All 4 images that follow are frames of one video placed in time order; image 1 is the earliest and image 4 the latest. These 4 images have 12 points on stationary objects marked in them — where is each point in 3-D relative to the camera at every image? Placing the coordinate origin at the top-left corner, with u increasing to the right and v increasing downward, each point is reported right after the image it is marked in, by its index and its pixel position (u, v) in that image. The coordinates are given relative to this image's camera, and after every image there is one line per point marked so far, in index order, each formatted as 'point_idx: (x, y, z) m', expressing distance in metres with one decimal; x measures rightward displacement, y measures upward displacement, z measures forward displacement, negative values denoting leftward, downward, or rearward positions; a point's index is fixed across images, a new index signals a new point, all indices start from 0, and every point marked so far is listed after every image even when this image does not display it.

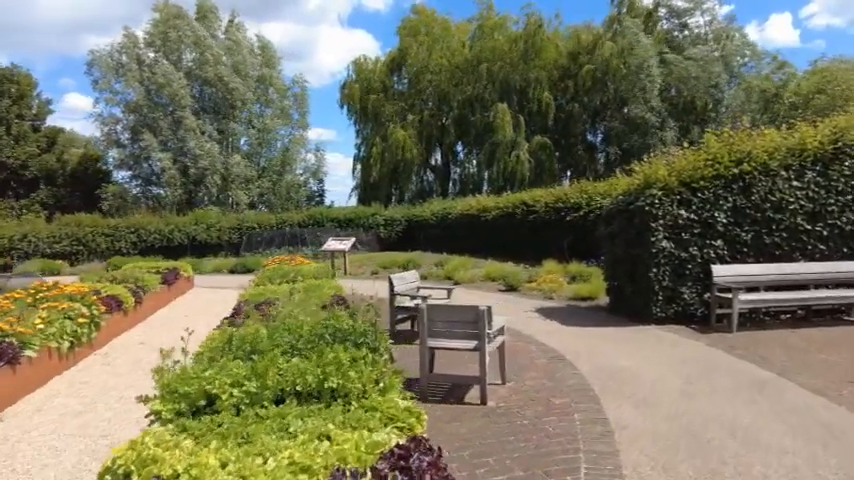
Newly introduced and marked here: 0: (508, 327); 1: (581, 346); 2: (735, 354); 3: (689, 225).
0: (+1.2, -1.3, +7.9) m
1: (+1.9, -1.3, +6.8) m
2: (+3.6, -1.3, +6.3) m
3: (+3.9, +0.2, +8.0) m
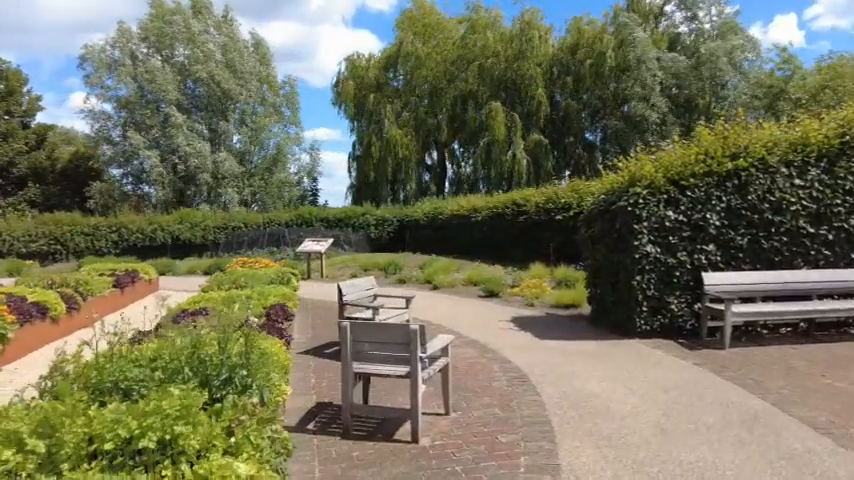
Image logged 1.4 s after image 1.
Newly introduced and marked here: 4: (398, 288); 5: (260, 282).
0: (+0.6, -1.3, +7.1) m
1: (+1.4, -1.4, +6.0) m
2: (+3.0, -1.4, +5.5) m
3: (+3.3, +0.2, +7.2) m
4: (-0.7, -1.1, +12.8) m
5: (-2.6, -0.7, +8.3) m
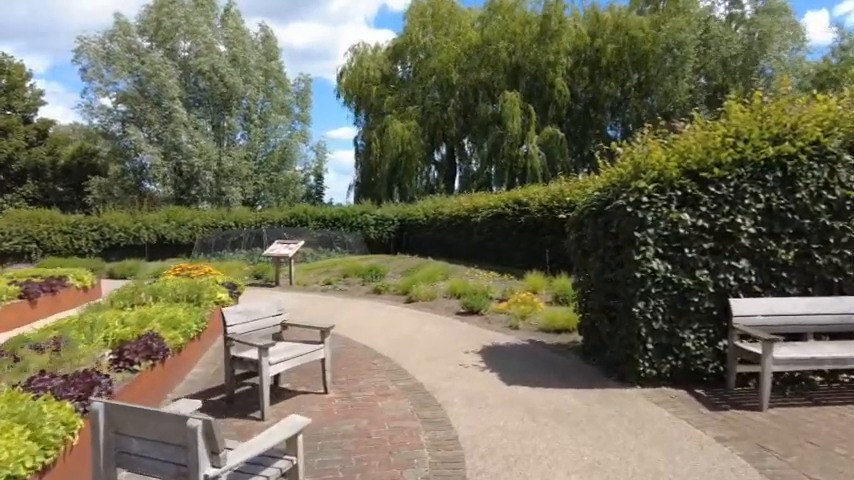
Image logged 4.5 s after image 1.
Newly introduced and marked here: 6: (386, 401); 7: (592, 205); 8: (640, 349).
0: (-0.1, -1.4, +5.3) m
1: (+0.6, -1.5, +4.1) m
2: (+2.2, -1.5, +3.6) m
3: (+2.6, 0.0, +5.2) m
4: (-1.2, -1.2, +11.0) m
5: (-3.2, -0.8, +6.6) m
6: (-0.4, -1.5, +4.9) m
7: (+1.8, +0.4, +5.8) m
8: (+2.1, -1.0, +5.2) m
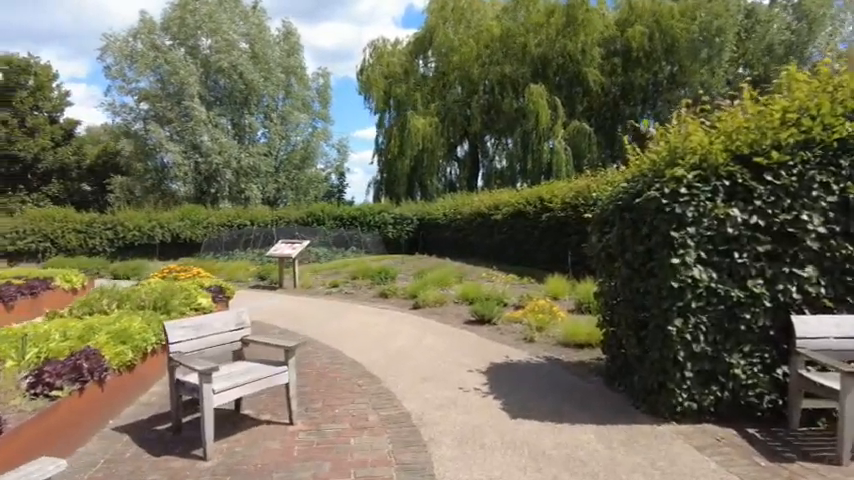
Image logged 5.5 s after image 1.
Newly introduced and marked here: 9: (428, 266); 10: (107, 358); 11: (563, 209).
0: (-0.2, -1.4, +4.4) m
1: (+0.4, -1.5, +3.2) m
2: (+2.0, -1.5, +2.5) m
3: (+2.5, 0.0, +4.2) m
4: (-1.0, -1.2, +10.1) m
5: (-3.3, -0.7, +5.9) m
6: (-0.5, -1.5, +4.0) m
7: (+1.7, +0.4, +4.8) m
8: (+1.9, -1.1, +4.2) m
9: (0.0, -0.7, +13.6) m
10: (-2.6, -0.9, +4.5) m
11: (+3.6, +0.8, +14.2) m
